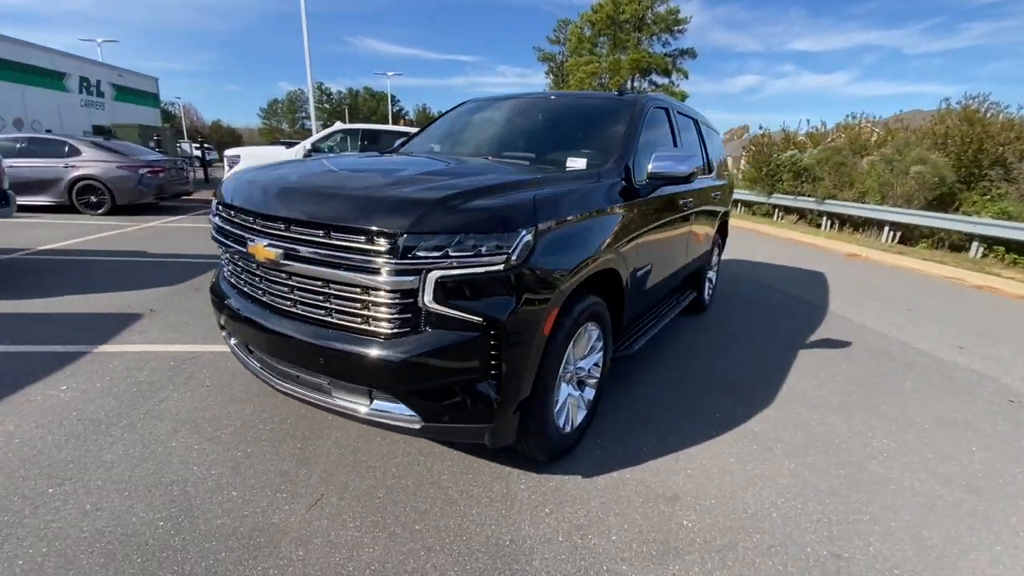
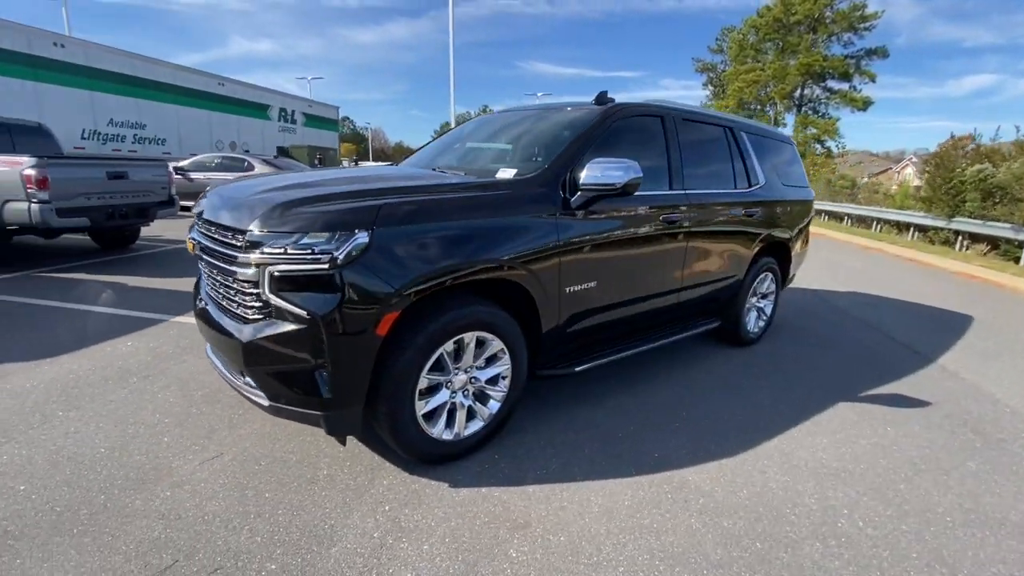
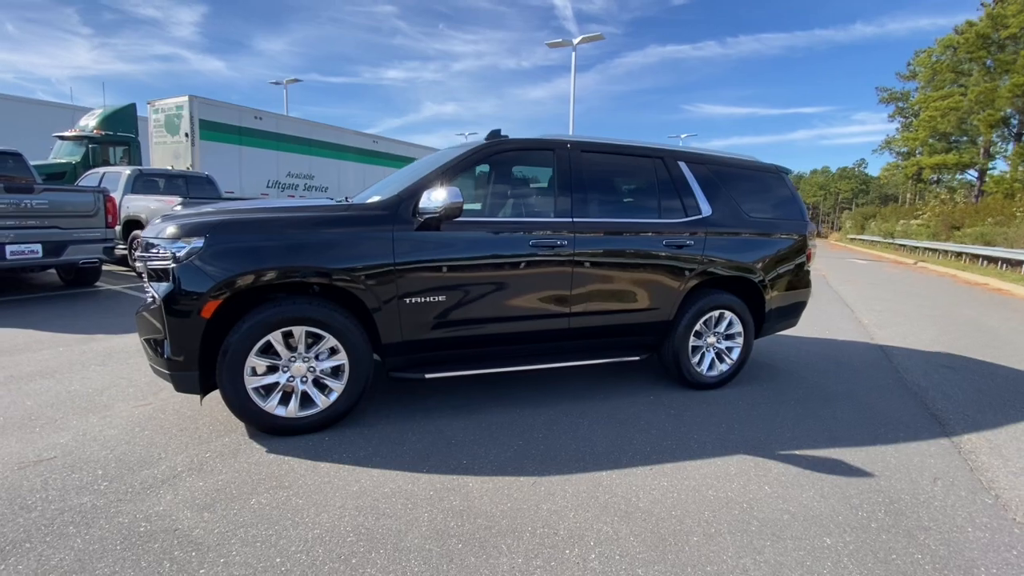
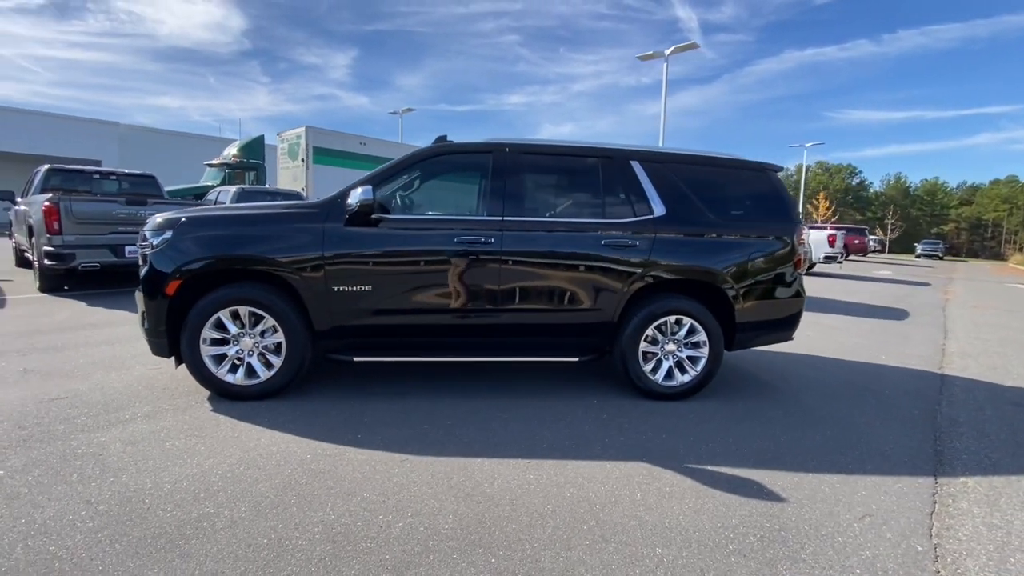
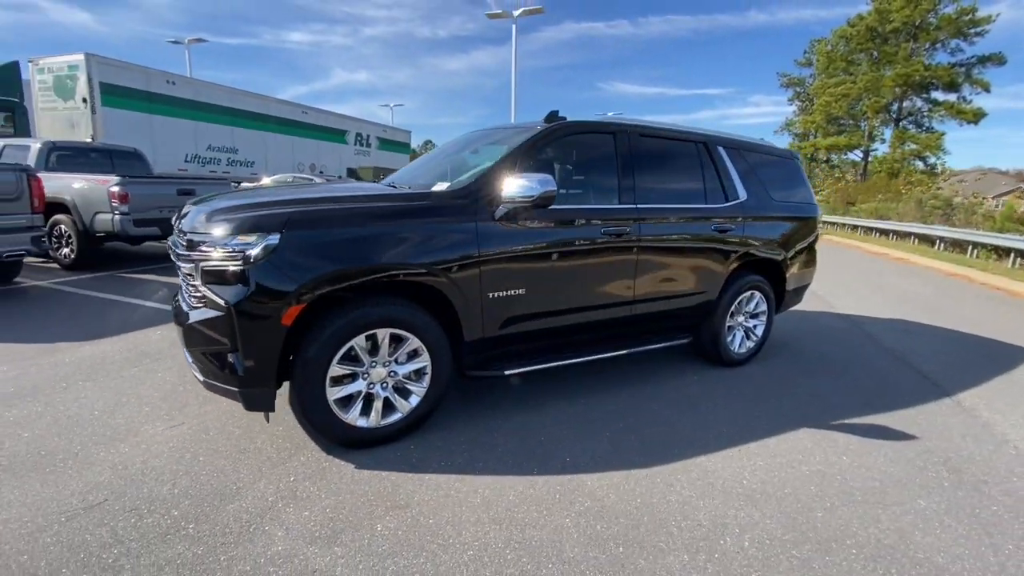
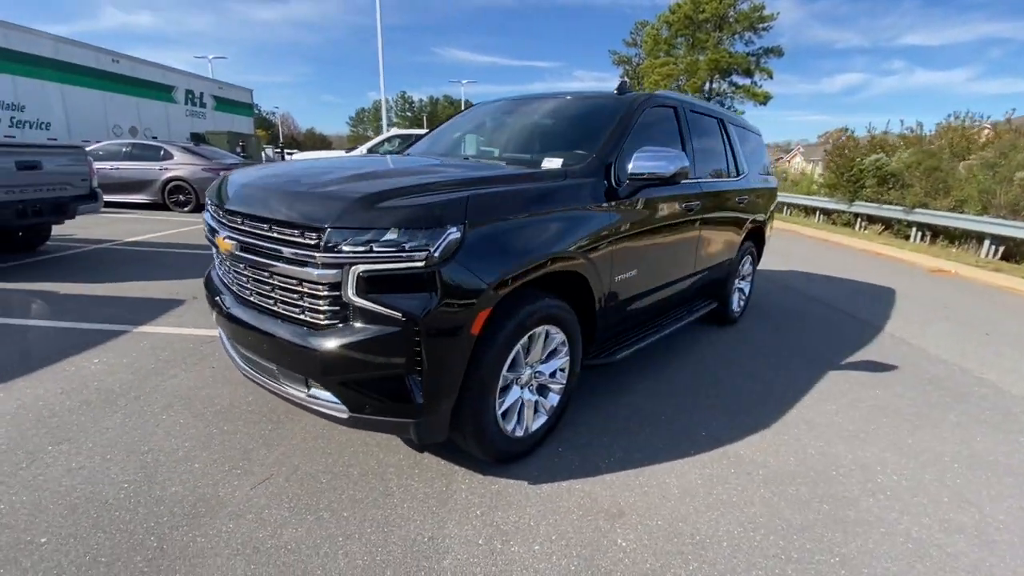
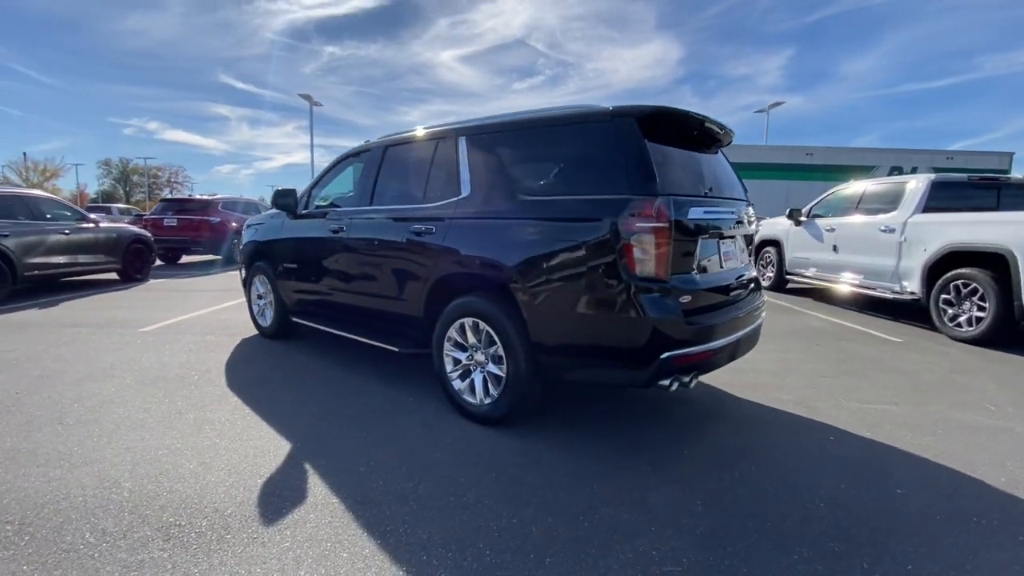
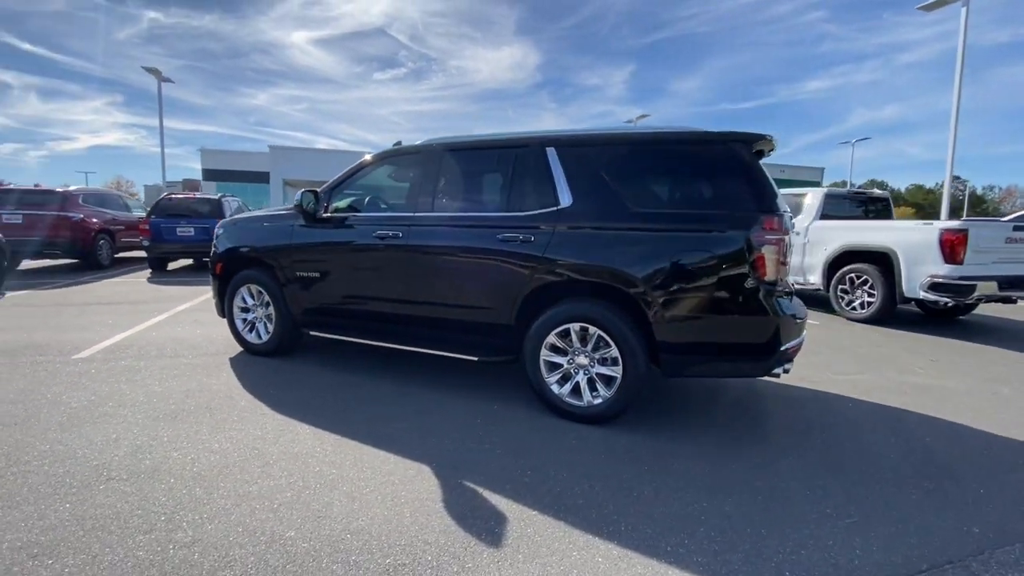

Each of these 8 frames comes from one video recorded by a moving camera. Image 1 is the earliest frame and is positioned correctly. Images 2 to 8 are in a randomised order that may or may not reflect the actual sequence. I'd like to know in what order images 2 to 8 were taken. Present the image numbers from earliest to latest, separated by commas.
6, 2, 5, 3, 4, 8, 7
